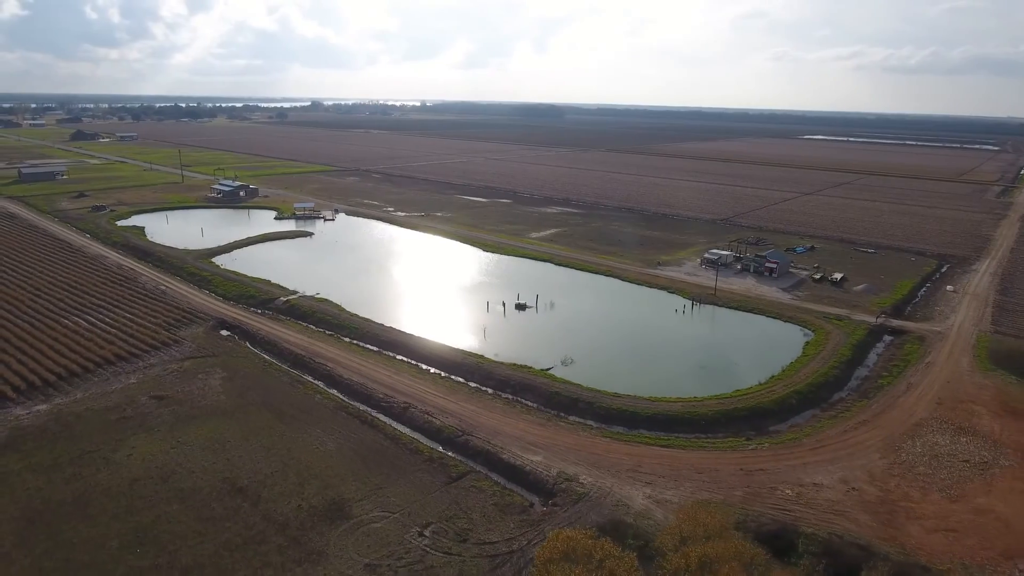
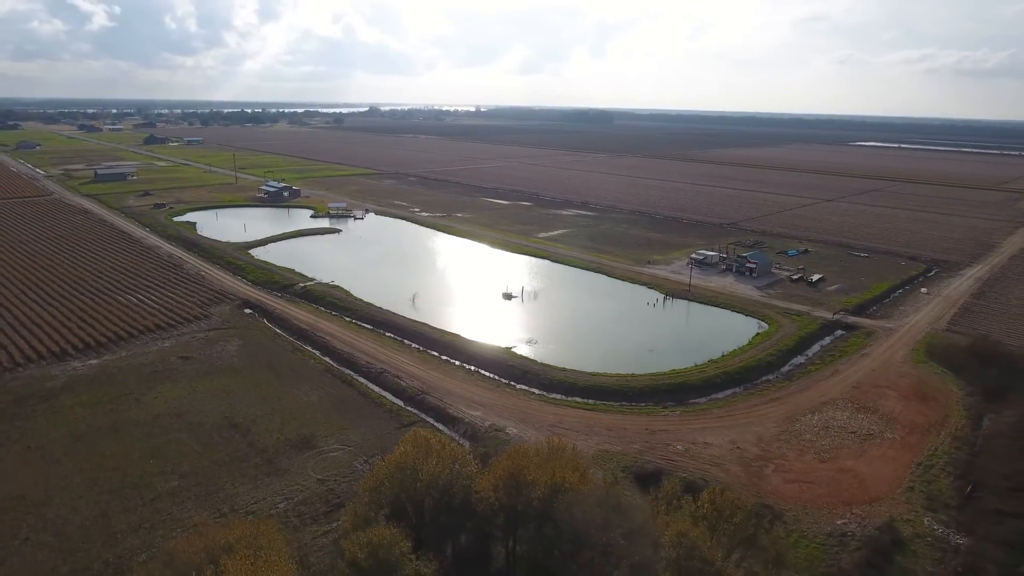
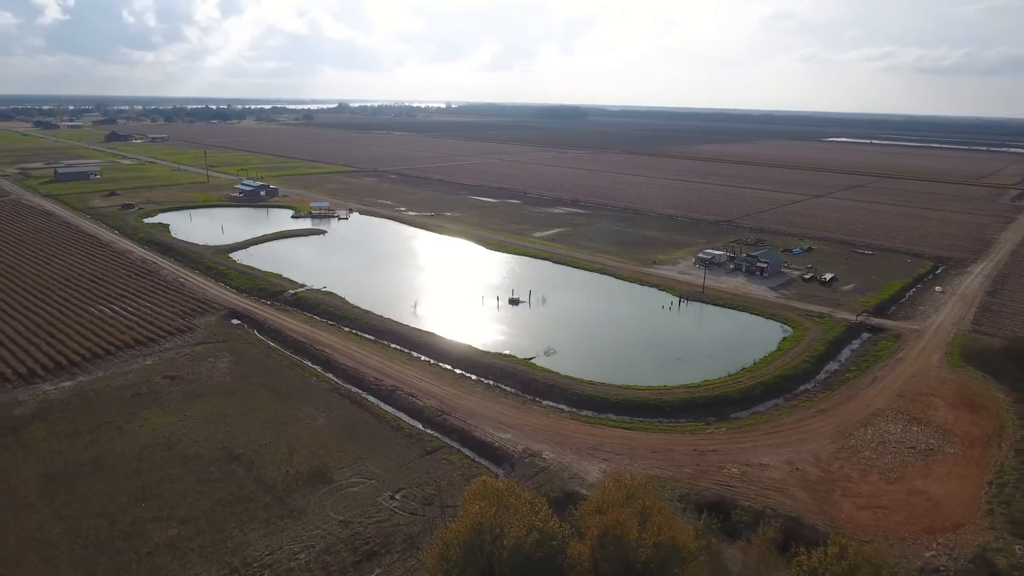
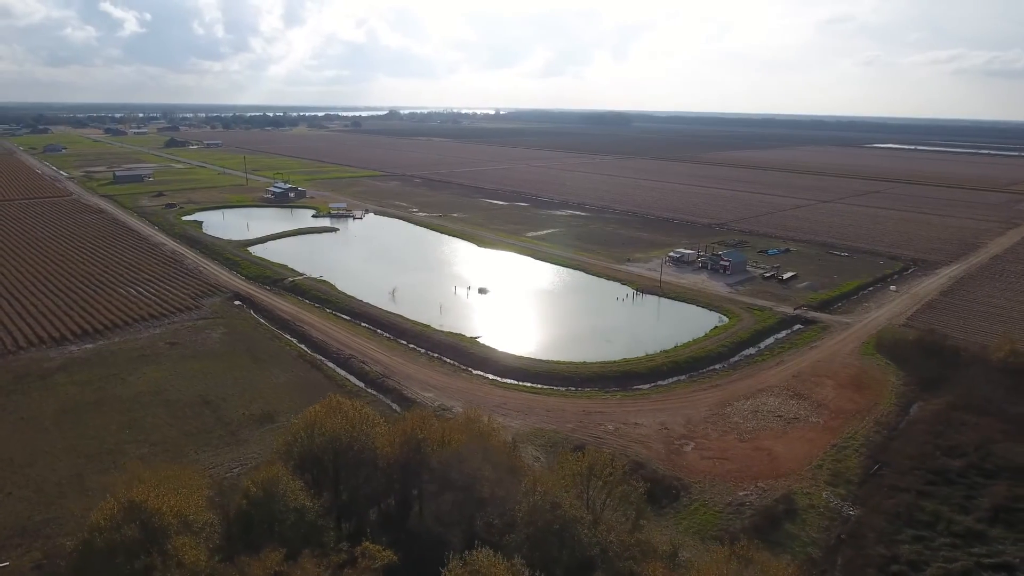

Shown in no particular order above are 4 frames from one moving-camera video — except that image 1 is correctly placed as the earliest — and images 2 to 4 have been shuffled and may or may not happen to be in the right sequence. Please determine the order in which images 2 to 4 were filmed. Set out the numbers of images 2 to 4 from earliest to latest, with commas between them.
3, 2, 4
